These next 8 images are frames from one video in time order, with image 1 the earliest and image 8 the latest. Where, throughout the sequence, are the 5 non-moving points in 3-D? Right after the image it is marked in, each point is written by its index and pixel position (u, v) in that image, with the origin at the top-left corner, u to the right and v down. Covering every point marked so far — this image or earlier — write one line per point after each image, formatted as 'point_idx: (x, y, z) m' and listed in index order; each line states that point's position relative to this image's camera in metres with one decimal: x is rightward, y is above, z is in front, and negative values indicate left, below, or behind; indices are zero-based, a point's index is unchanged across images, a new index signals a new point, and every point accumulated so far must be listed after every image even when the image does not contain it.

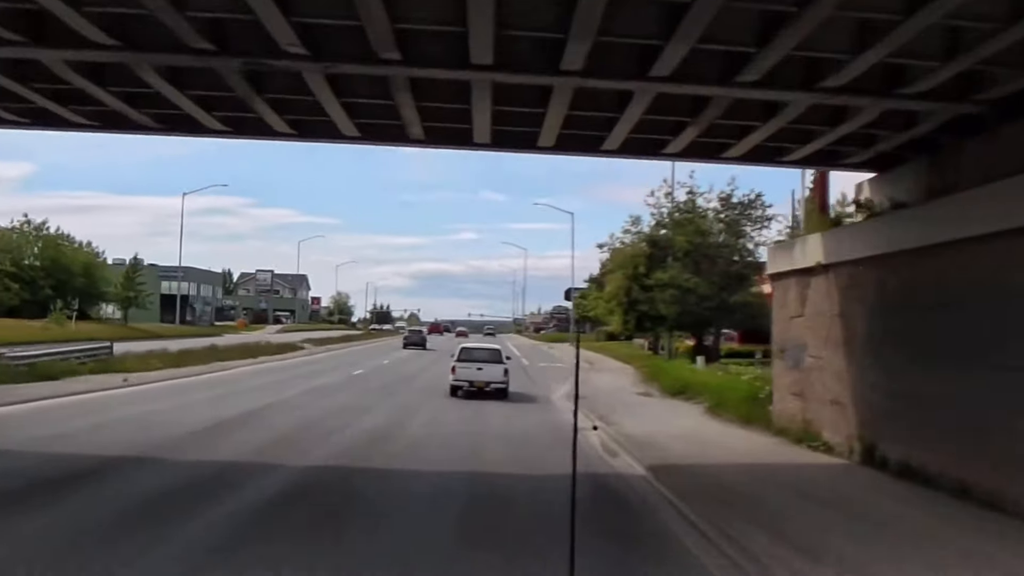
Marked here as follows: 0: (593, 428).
0: (+1.0, -1.7, +13.9) m
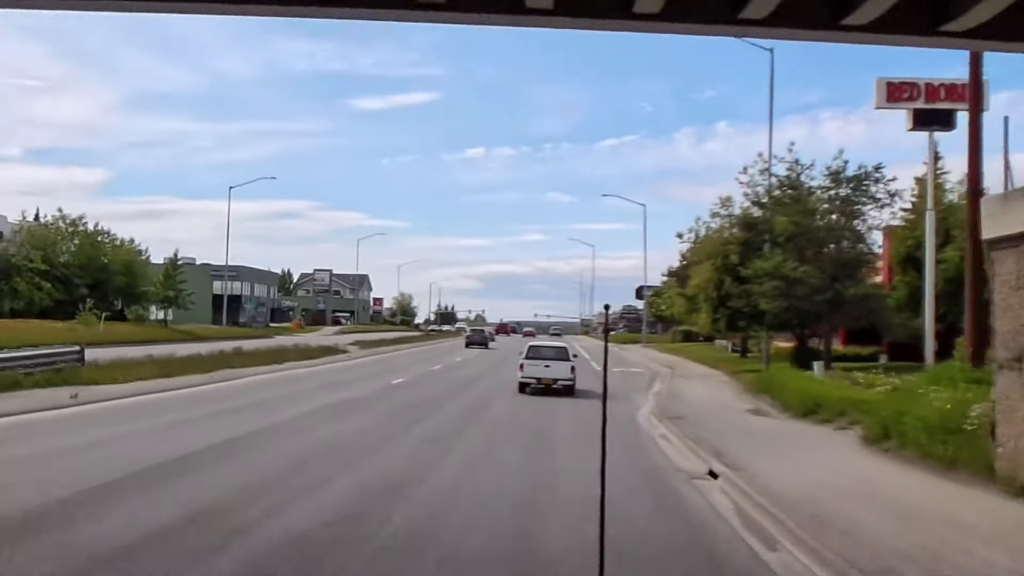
0: (+1.6, -1.5, +9.2) m
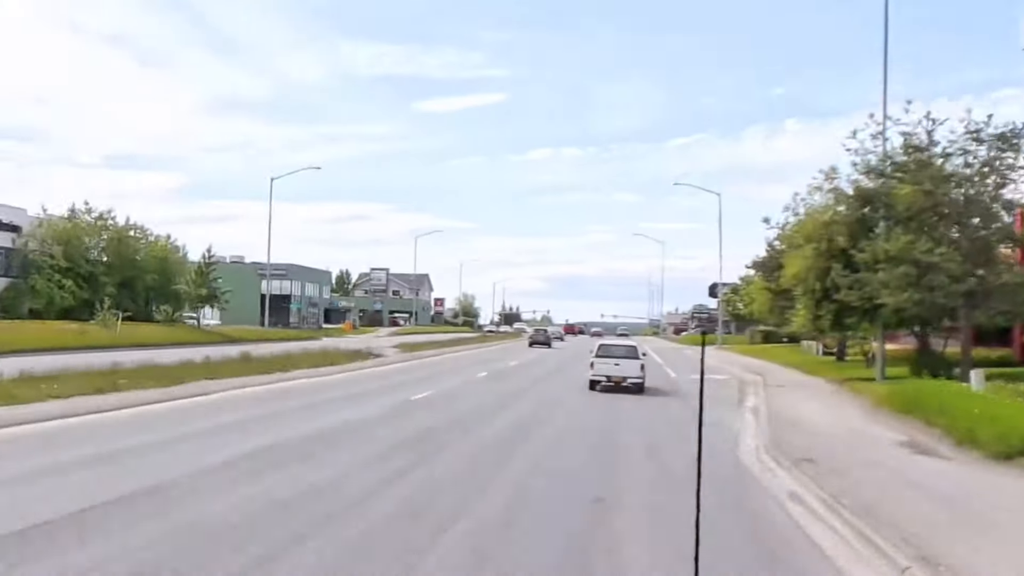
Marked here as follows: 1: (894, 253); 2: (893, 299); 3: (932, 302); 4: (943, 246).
0: (+1.7, -1.3, +4.4) m
1: (+6.3, +0.6, +19.4) m
2: (+6.3, -0.2, +19.2) m
3: (+6.9, -0.2, +19.1) m
4: (+7.2, +0.7, +19.5) m
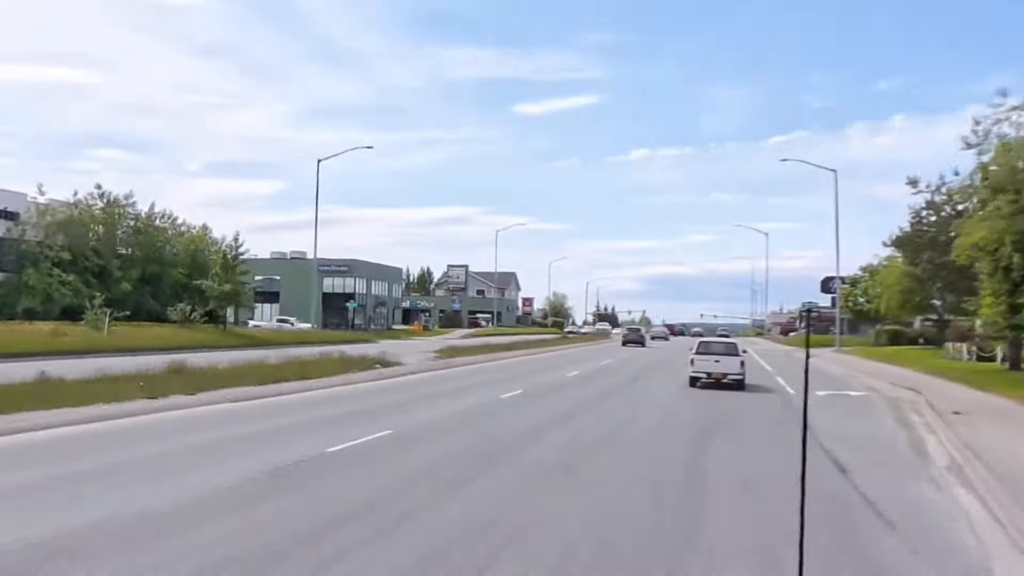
0: (+0.6, -1.0, -3.0) m
1: (+6.5, +0.9, +11.6) m
2: (+6.5, +0.2, +11.4) m
3: (+7.1, +0.1, +11.2) m
4: (+7.4, +1.0, +11.5) m
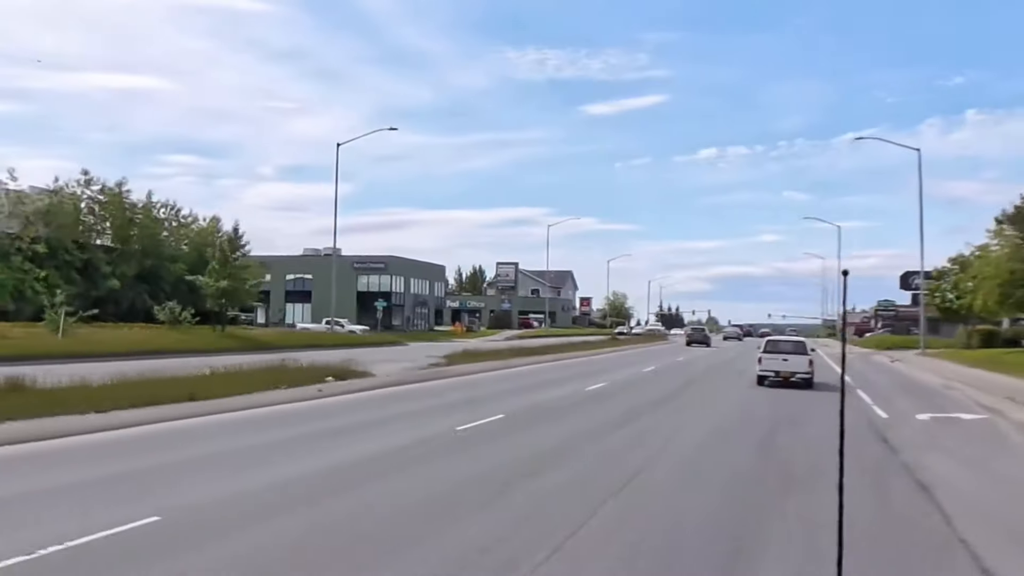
0: (-0.8, -0.8, -8.0) m
1: (+5.9, +1.1, +6.2) m
2: (+5.8, +0.4, +6.0) m
3: (+6.4, +0.4, +5.8) m
4: (+6.7, +1.3, +6.1) m
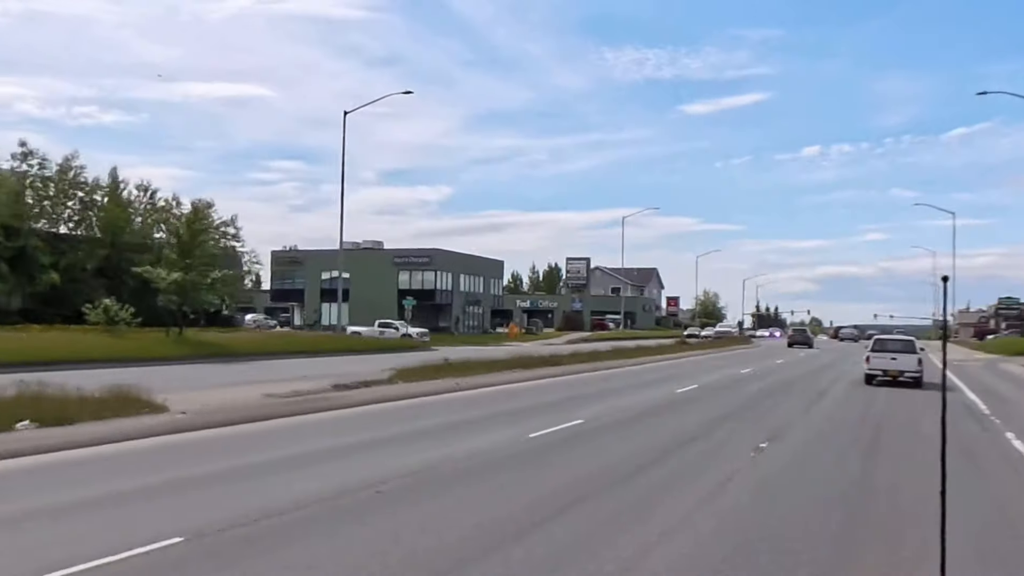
0: (-4.0, -0.5, -15.2) m
1: (+3.9, +1.4, -1.6) m
2: (+3.8, +0.7, -1.8) m
3: (+4.4, +0.6, -2.1) m
4: (+4.7, +1.5, -1.8) m
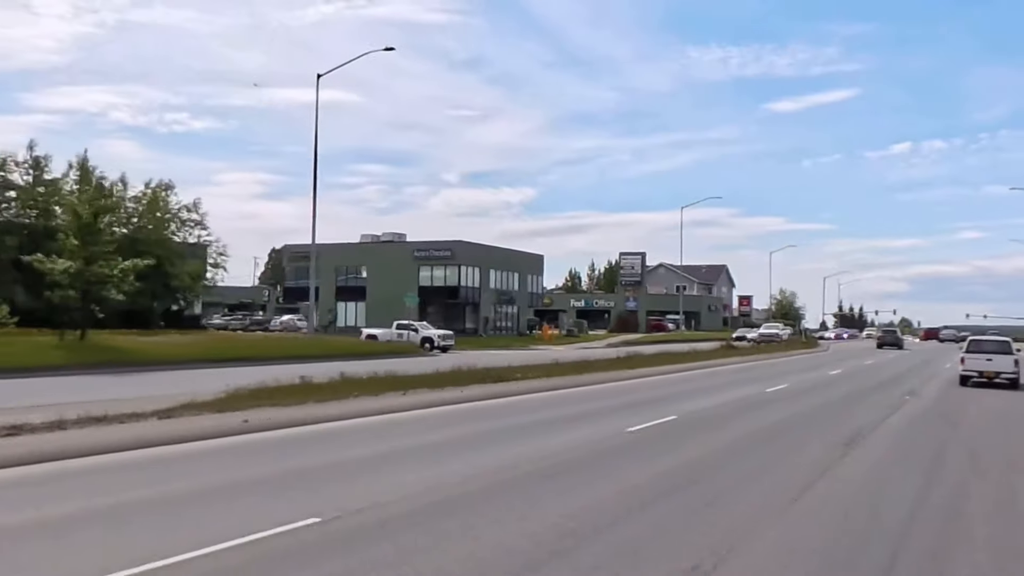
0: (-7.6, -0.3, -20.9) m
1: (+1.3, +1.6, -7.9) m
2: (+1.1, +0.9, -8.1) m
3: (+1.7, +0.9, -8.4) m
4: (+2.1, +1.8, -8.1) m
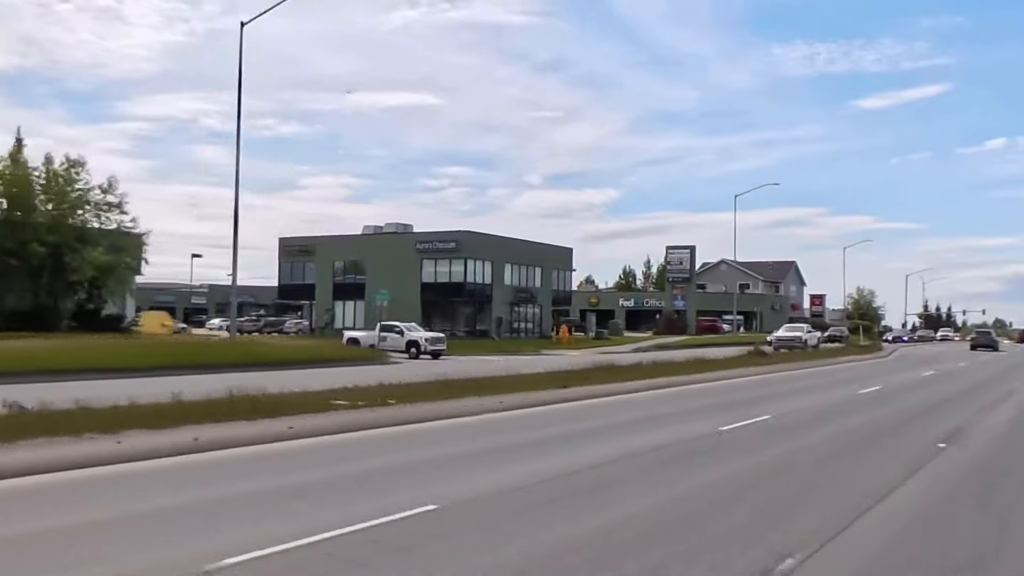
0: (-12.0, -0.1, -26.1) m
1: (-2.3, +1.9, -13.8) m
2: (-2.4, +1.1, -14.0) m
3: (-1.9, +1.1, -14.3) m
4: (-1.5, +2.0, -14.1) m
